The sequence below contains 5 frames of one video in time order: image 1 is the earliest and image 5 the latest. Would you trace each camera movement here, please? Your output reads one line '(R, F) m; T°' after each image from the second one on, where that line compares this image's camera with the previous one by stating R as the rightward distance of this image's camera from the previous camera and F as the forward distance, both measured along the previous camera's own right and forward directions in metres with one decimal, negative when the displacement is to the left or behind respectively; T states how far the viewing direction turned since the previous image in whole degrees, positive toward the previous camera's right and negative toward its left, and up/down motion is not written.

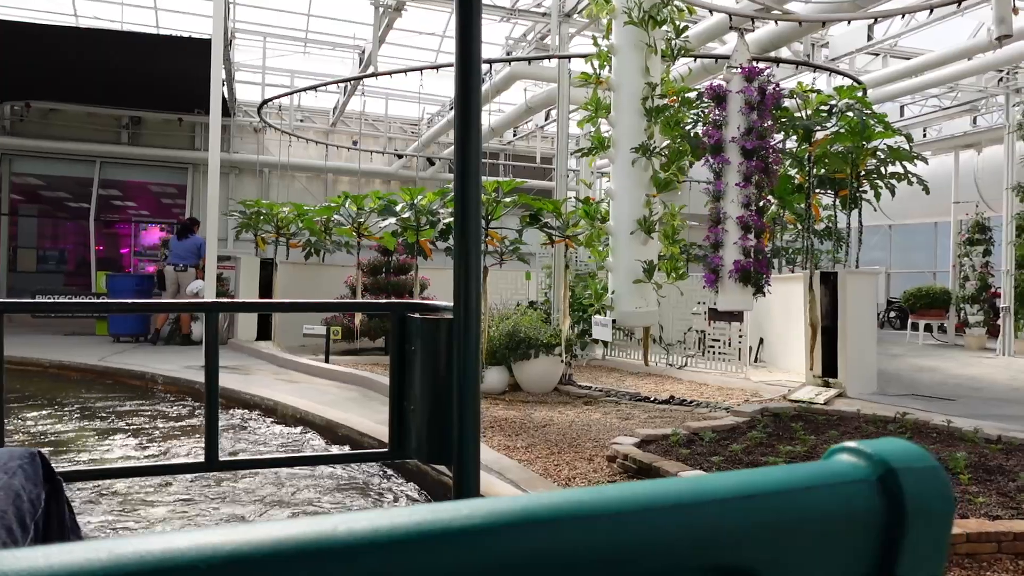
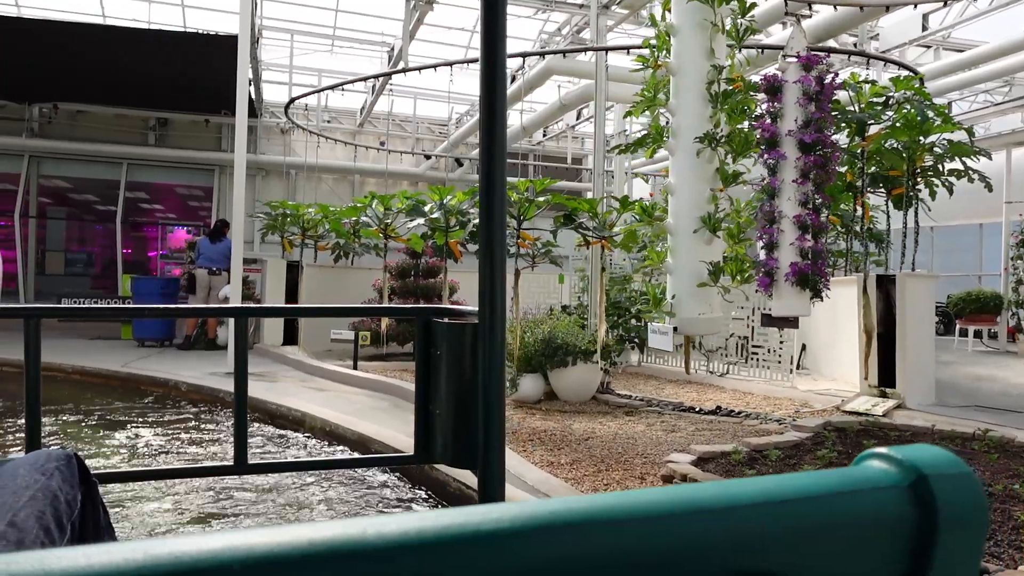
(-0.1, +0.3) m; -2°
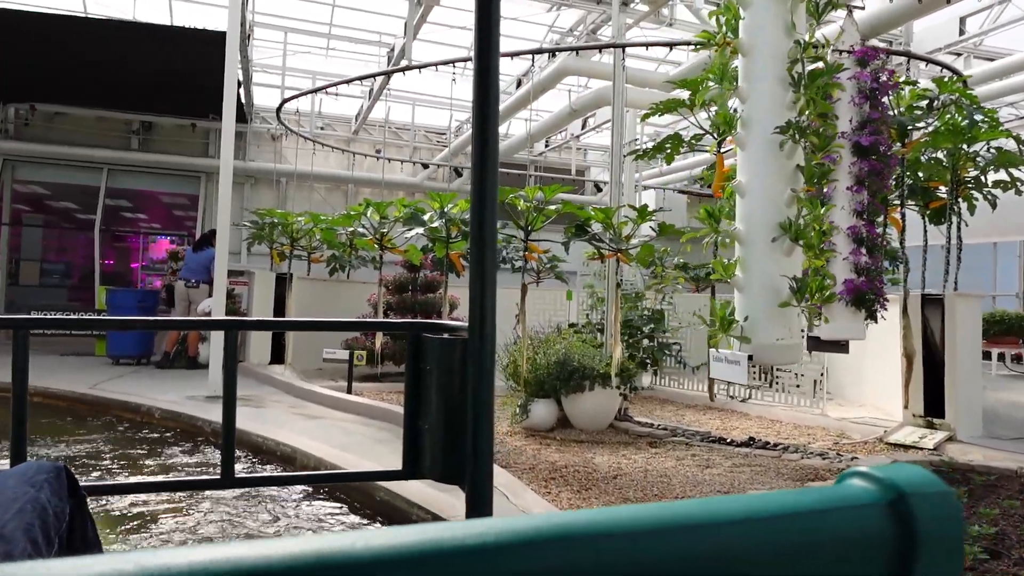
(-0.2, +0.5) m; +1°
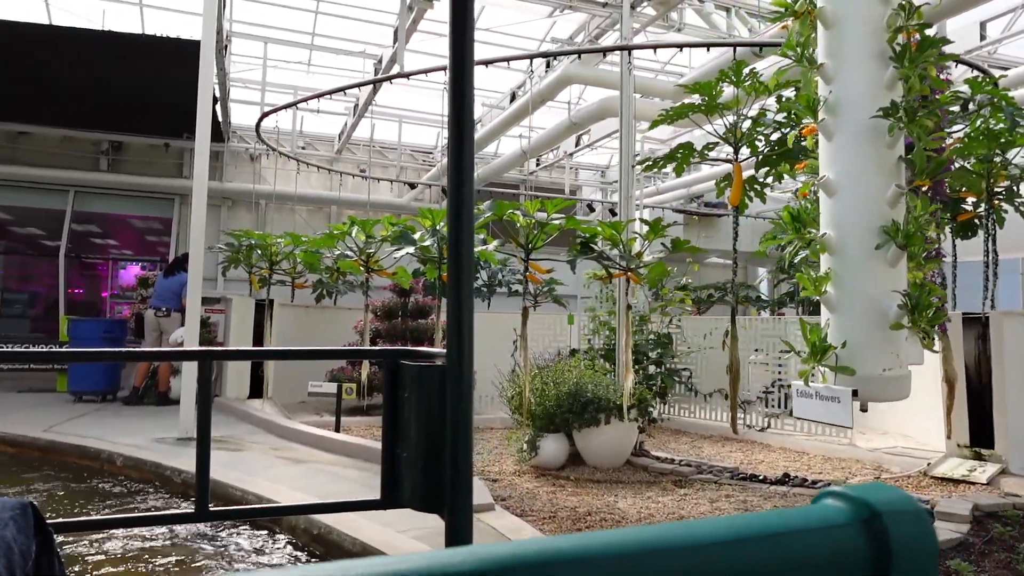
(-0.2, +0.4) m; +2°
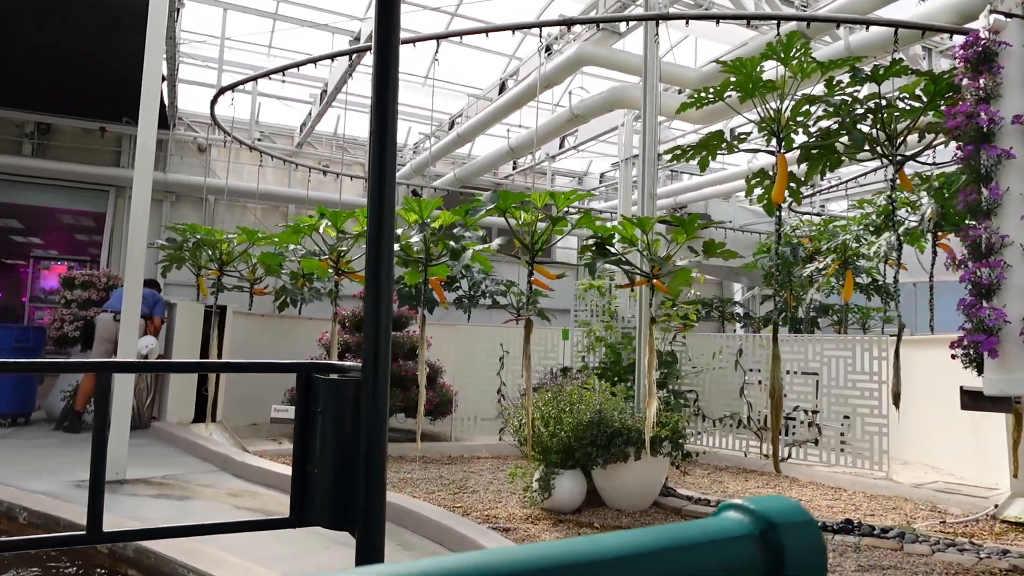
(-0.4, +0.7) m; +4°
